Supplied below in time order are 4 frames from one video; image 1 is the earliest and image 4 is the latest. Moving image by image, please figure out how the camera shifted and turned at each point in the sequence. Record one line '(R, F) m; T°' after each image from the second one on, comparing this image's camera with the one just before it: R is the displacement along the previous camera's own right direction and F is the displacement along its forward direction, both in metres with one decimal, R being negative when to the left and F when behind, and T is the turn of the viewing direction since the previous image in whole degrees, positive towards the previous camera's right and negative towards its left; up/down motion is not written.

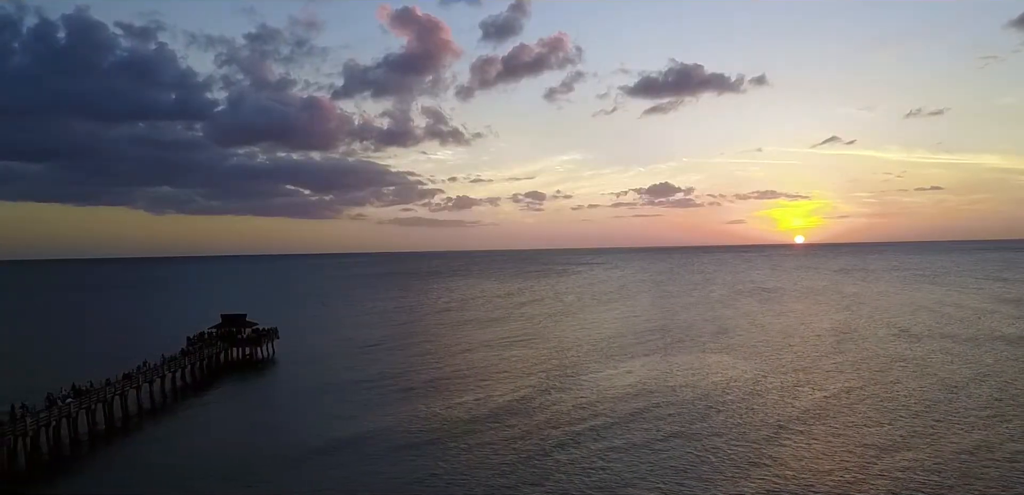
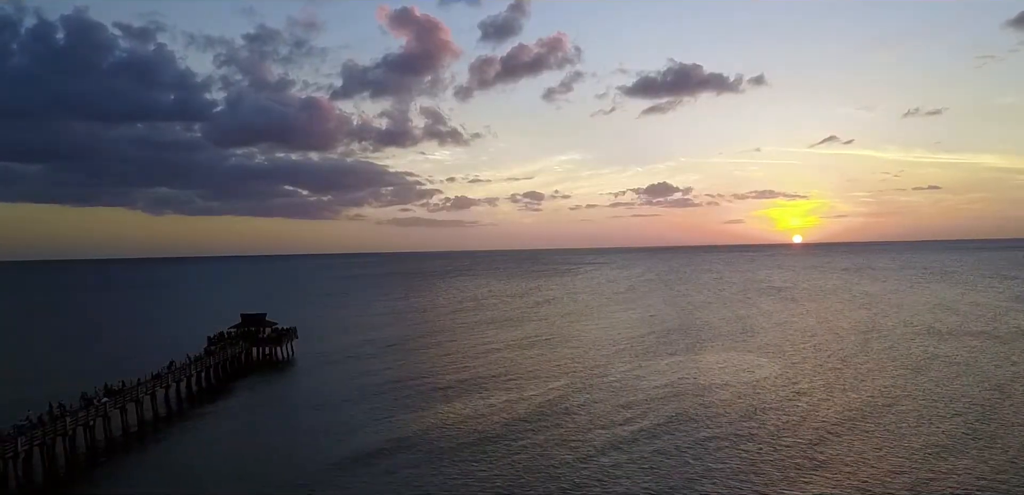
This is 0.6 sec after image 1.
(-1.7, 0.0) m; 0°
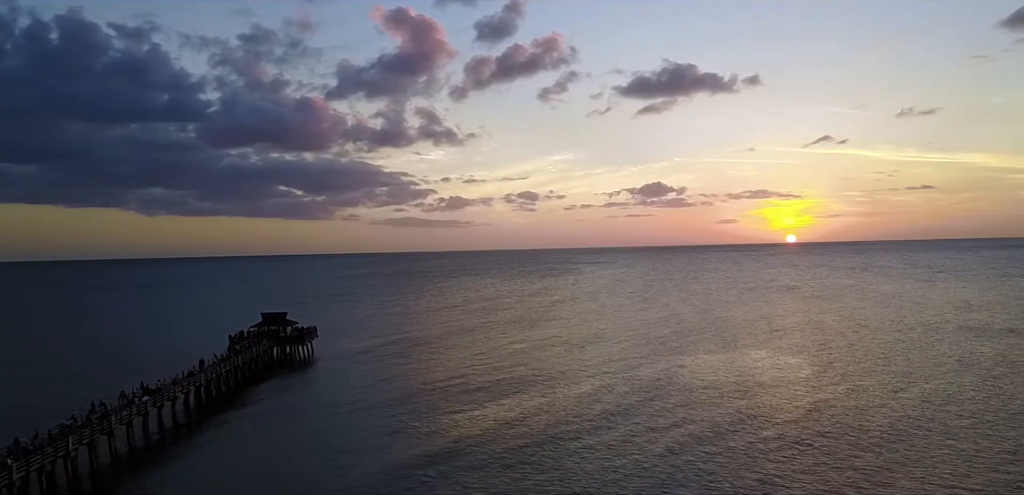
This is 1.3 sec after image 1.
(-2.1, +0.2) m; 0°
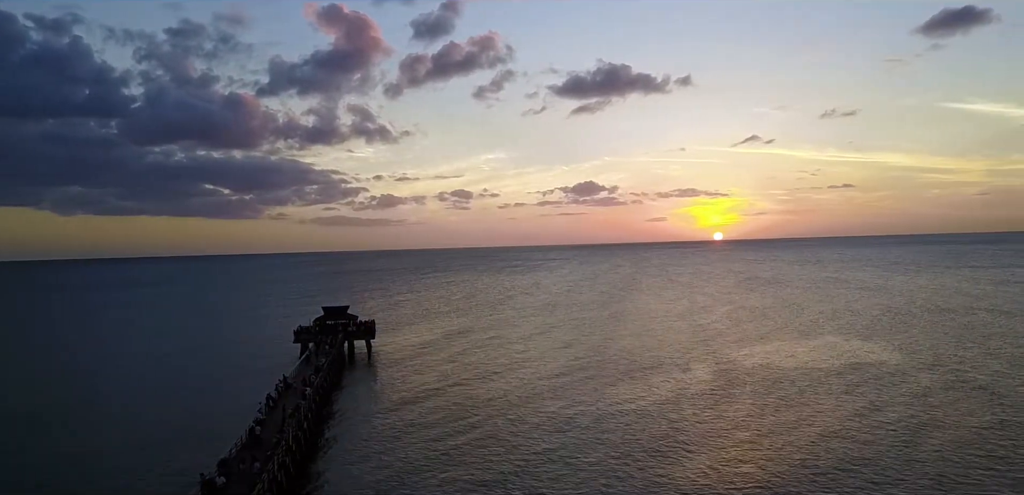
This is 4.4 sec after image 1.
(-9.8, +1.5) m; +4°
